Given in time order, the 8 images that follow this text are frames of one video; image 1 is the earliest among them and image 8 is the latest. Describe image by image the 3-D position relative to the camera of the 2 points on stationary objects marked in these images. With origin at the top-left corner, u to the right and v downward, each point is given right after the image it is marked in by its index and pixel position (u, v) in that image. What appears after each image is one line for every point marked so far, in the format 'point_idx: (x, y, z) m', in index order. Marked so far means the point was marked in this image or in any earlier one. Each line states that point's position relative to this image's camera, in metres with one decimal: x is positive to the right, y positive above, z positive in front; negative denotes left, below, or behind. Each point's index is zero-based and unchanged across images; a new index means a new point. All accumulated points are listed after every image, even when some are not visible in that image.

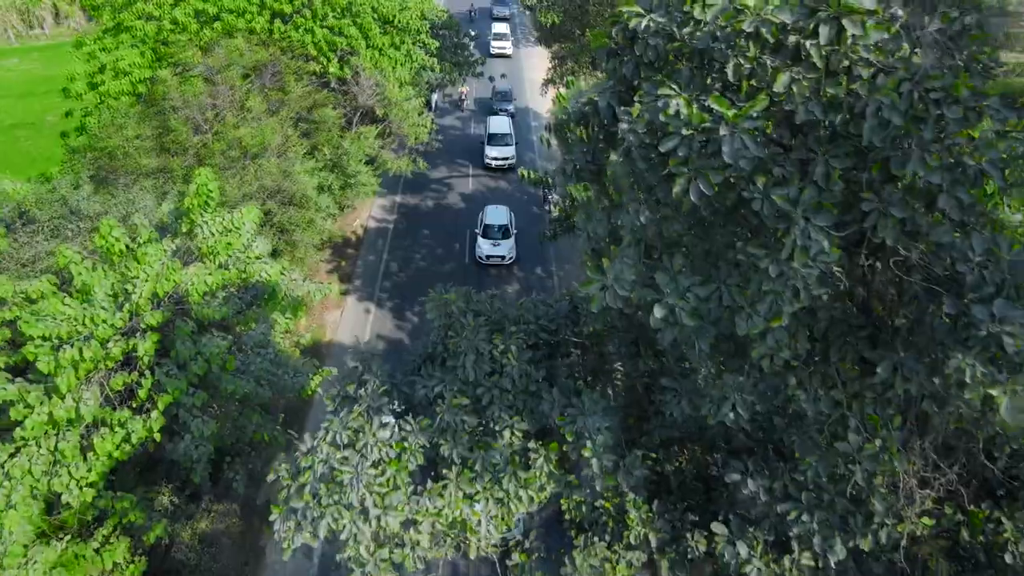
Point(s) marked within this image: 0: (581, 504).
0: (+0.5, -1.5, +4.6) m
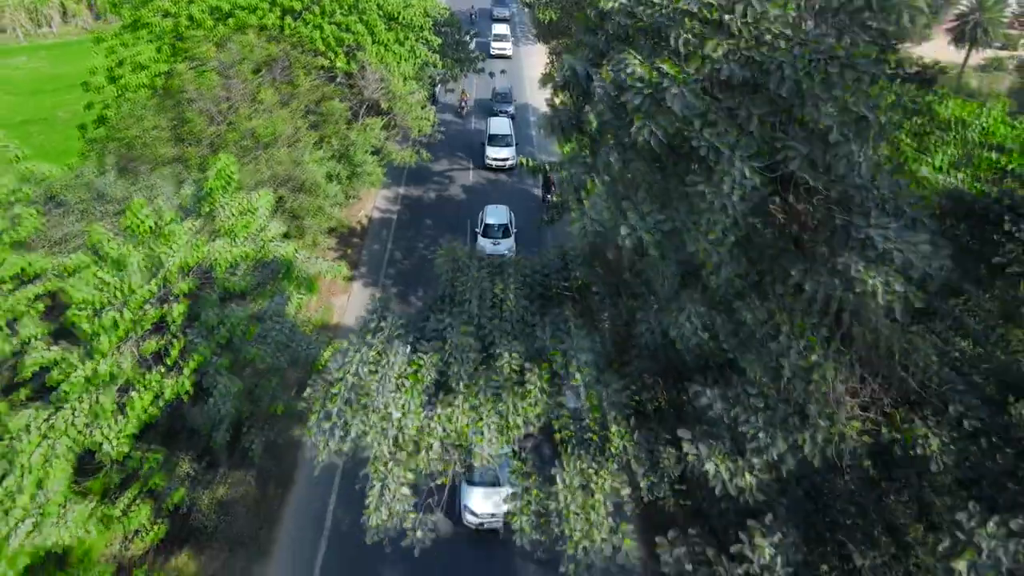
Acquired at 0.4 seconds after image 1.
0: (+0.4, -1.1, +5.4) m
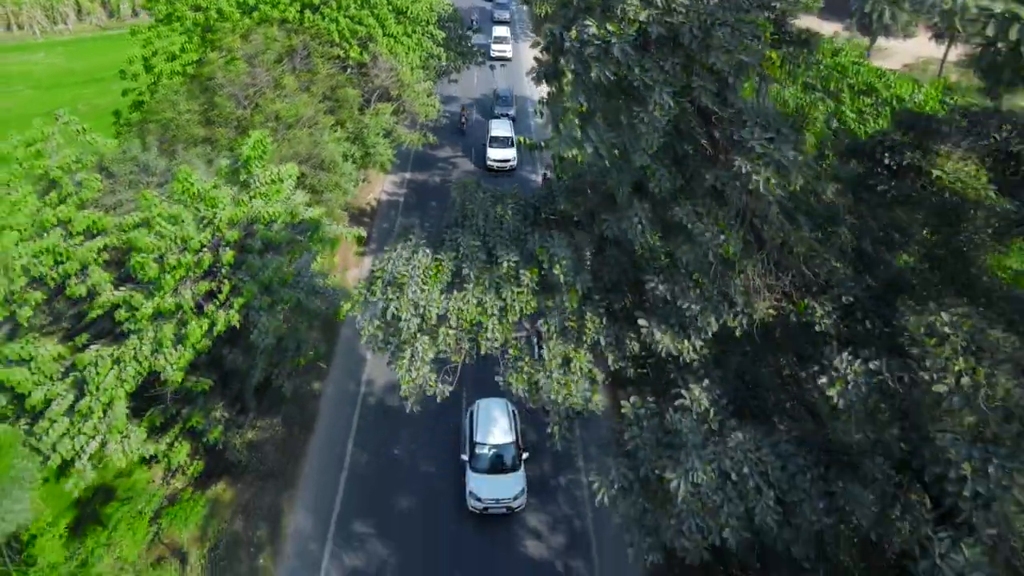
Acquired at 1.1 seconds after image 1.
0: (+0.4, -0.3, +6.9) m
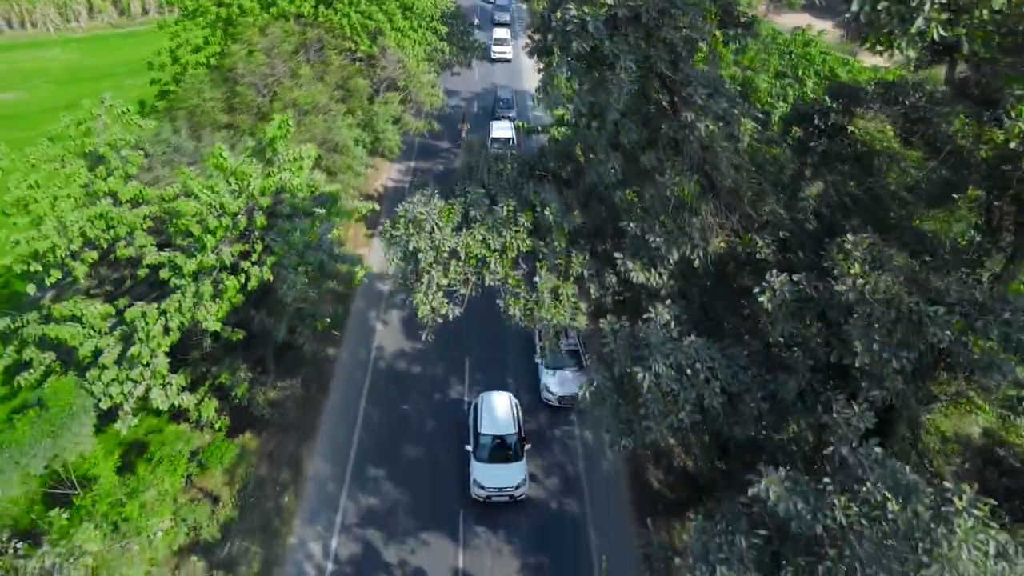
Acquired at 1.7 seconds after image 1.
0: (+0.4, +0.4, +8.4) m
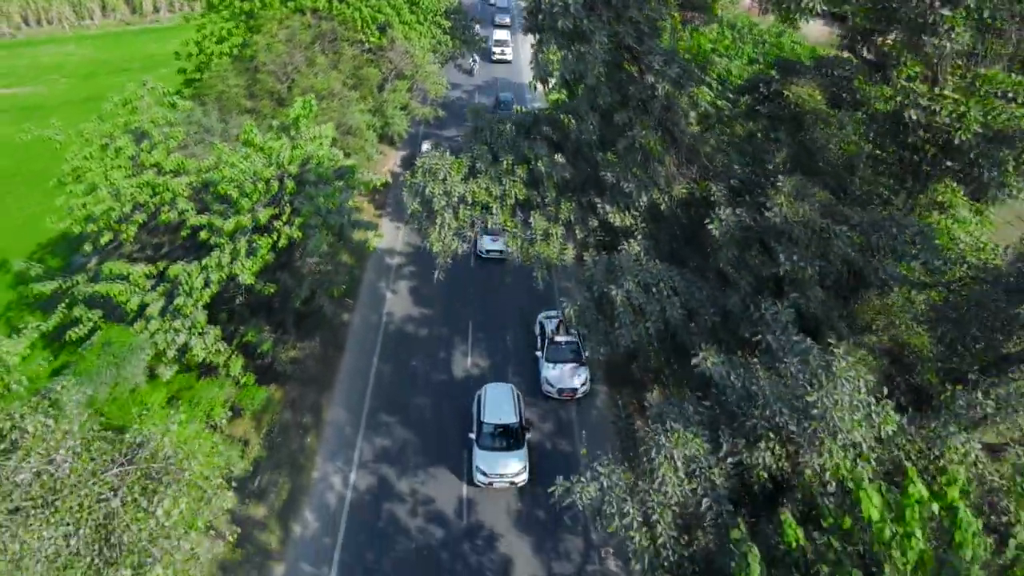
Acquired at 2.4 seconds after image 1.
0: (+0.4, +1.3, +10.0) m
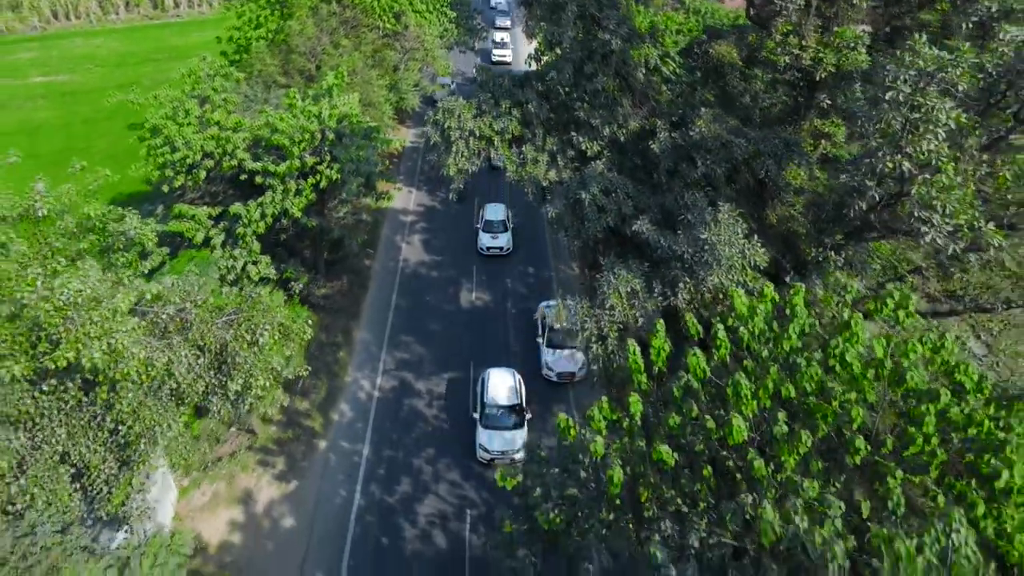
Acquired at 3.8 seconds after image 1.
0: (+0.3, +3.0, +13.2) m
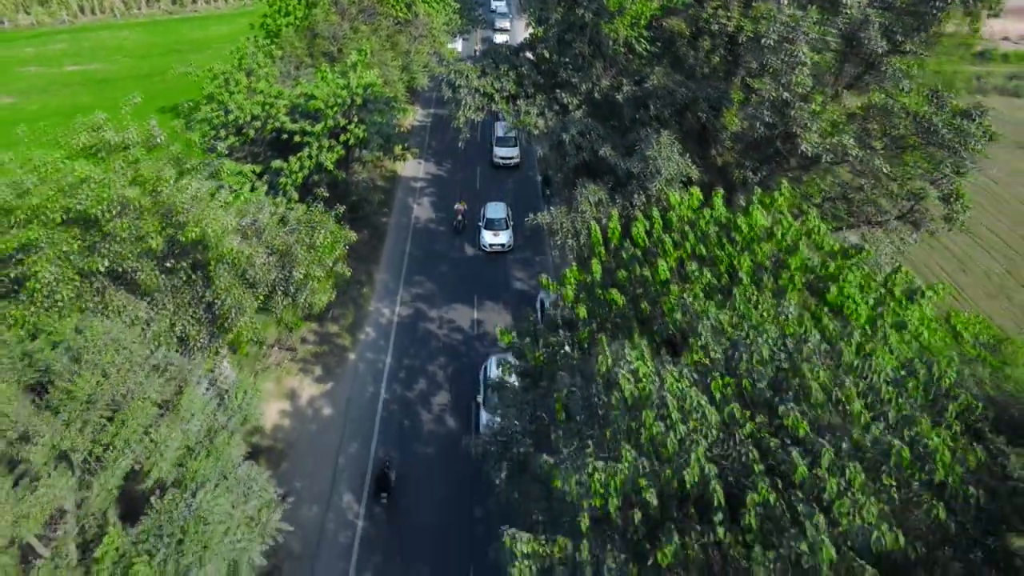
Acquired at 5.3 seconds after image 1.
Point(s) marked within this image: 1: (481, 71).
0: (+0.3, +4.8, +16.6) m
1: (-0.8, +5.4, +16.7) m
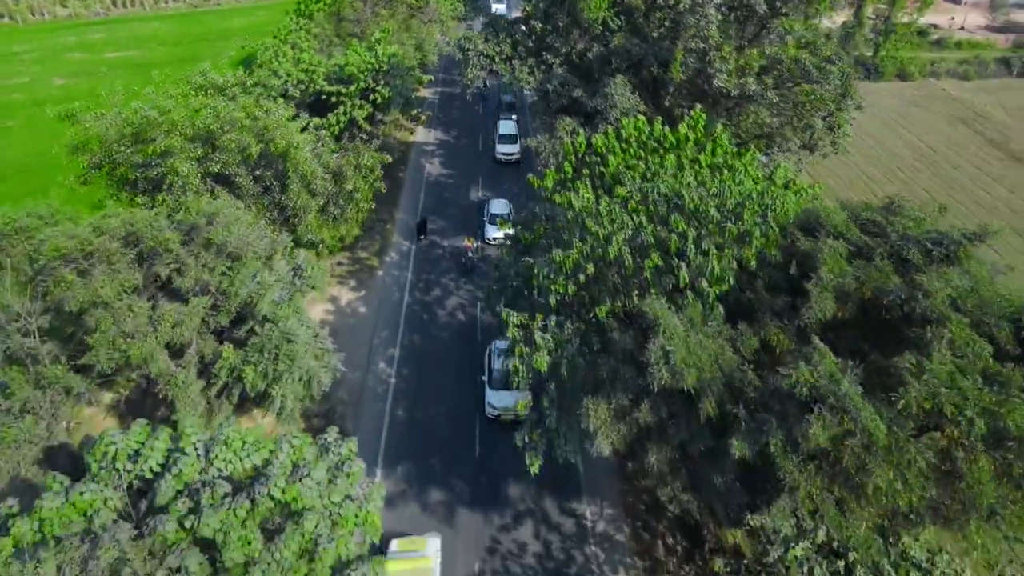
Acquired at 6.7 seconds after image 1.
0: (+0.2, +7.4, +21.4) m
1: (-0.9, +8.0, +21.4) m
